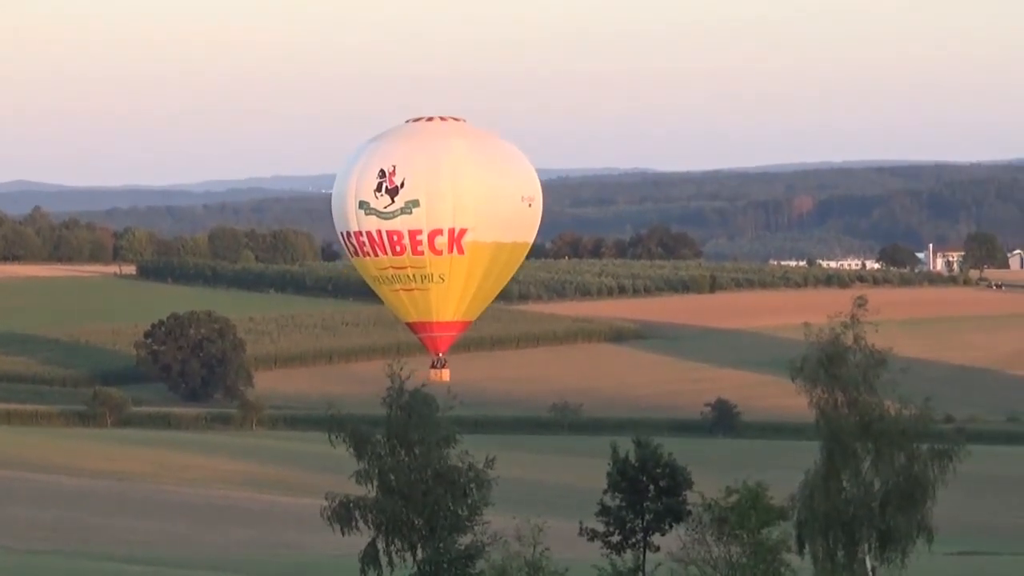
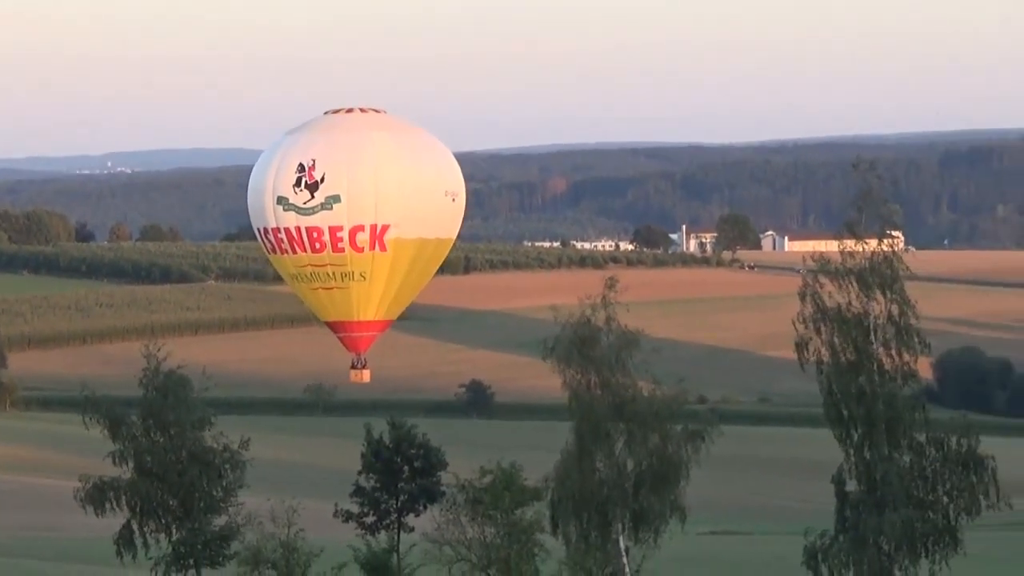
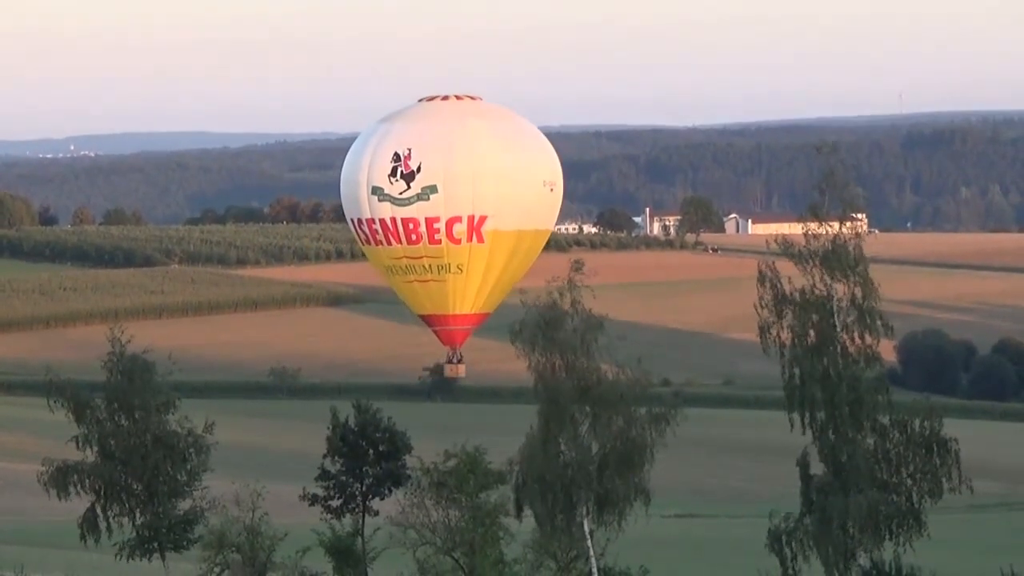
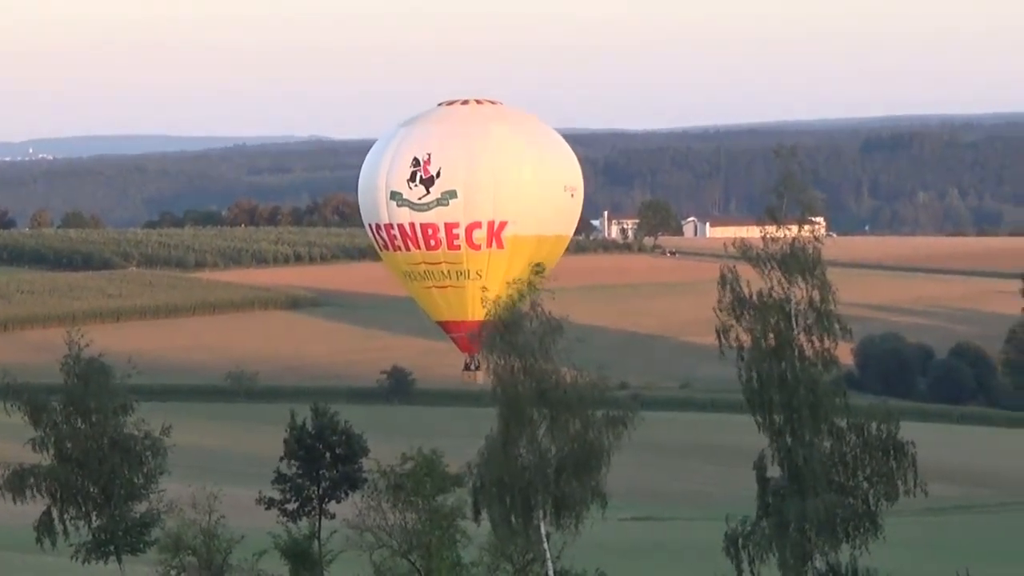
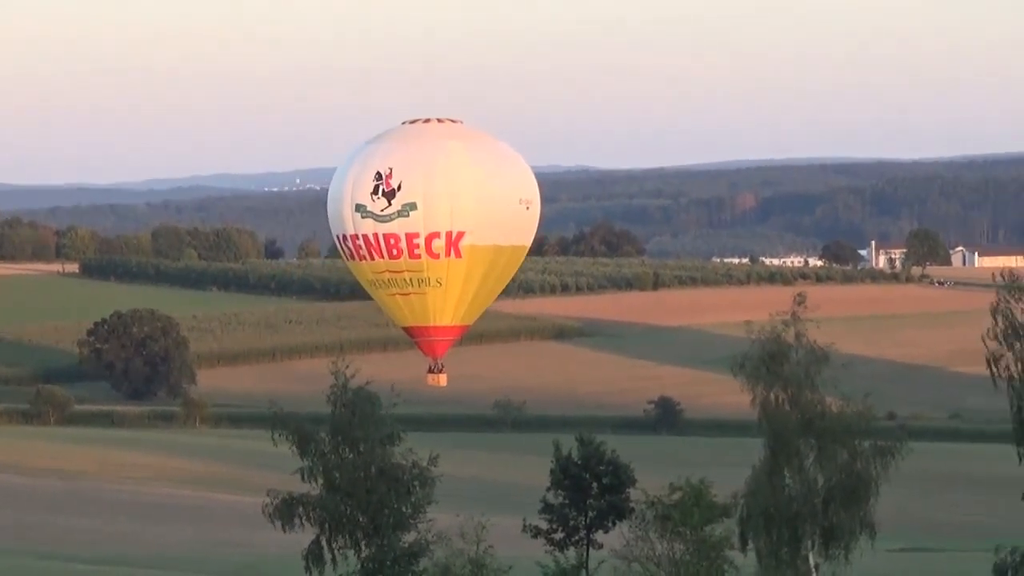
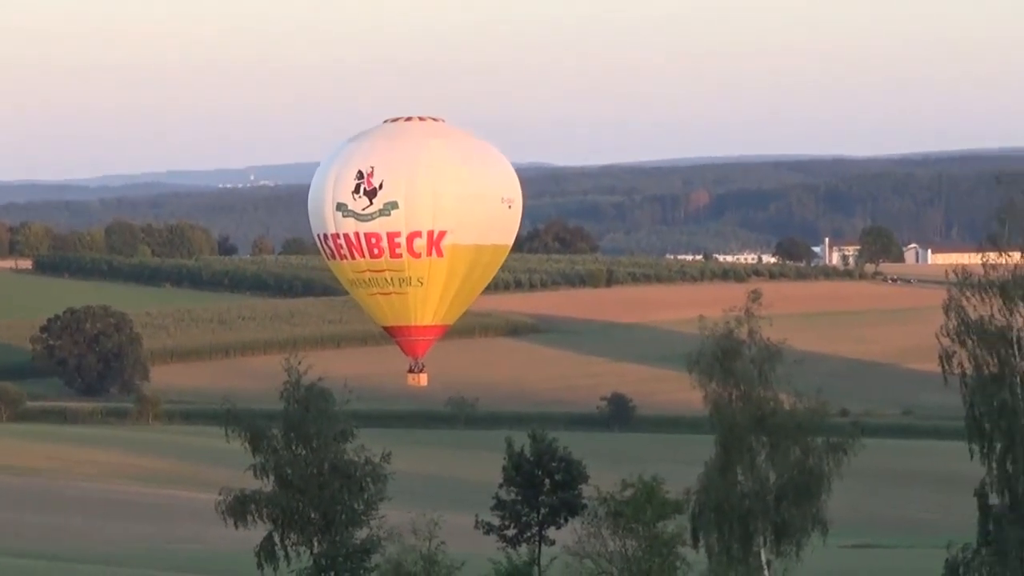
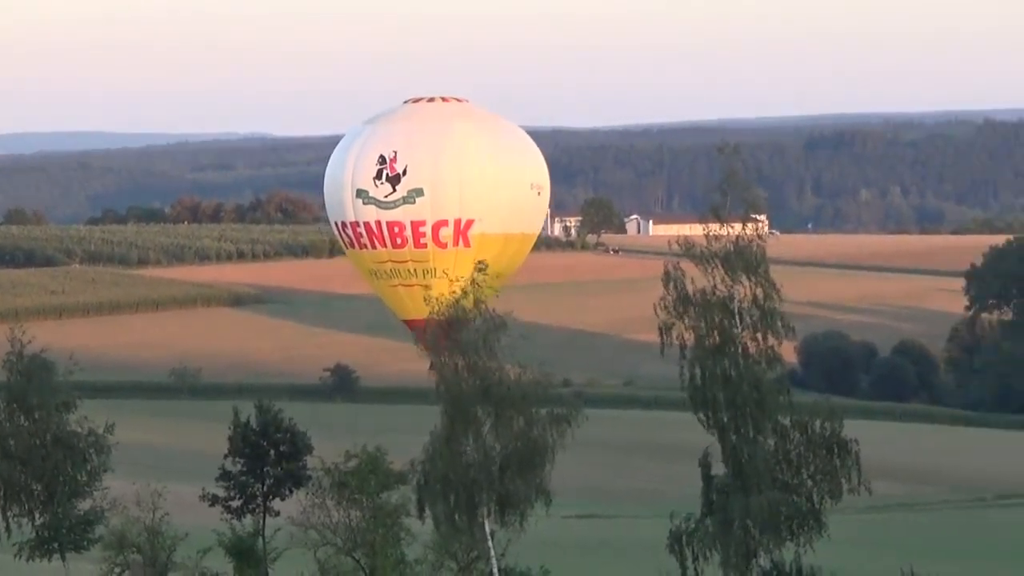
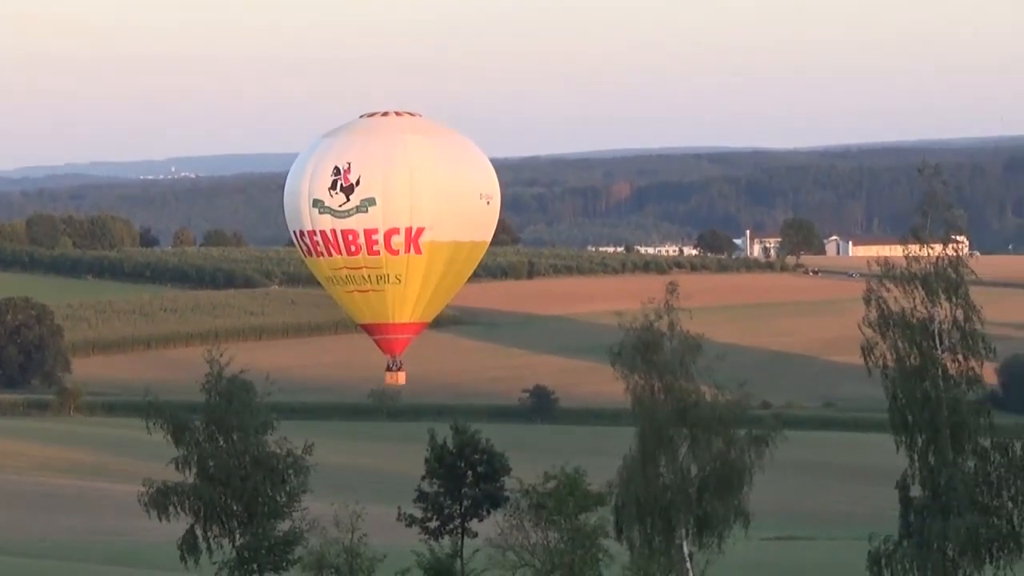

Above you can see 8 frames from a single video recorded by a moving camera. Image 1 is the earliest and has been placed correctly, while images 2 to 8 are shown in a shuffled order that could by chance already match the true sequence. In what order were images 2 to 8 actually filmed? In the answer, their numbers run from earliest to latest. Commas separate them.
5, 6, 8, 2, 3, 4, 7
